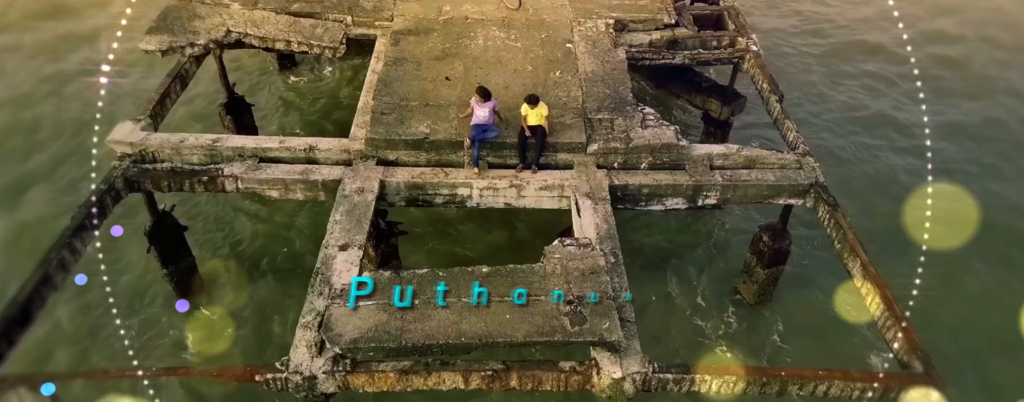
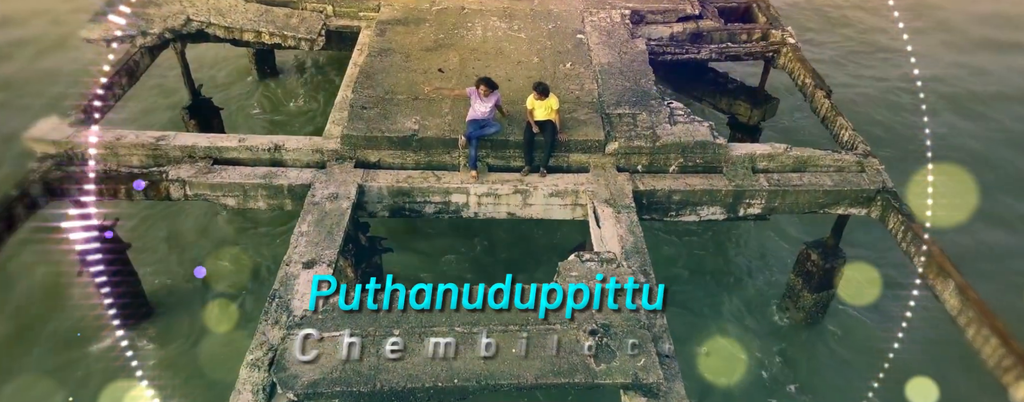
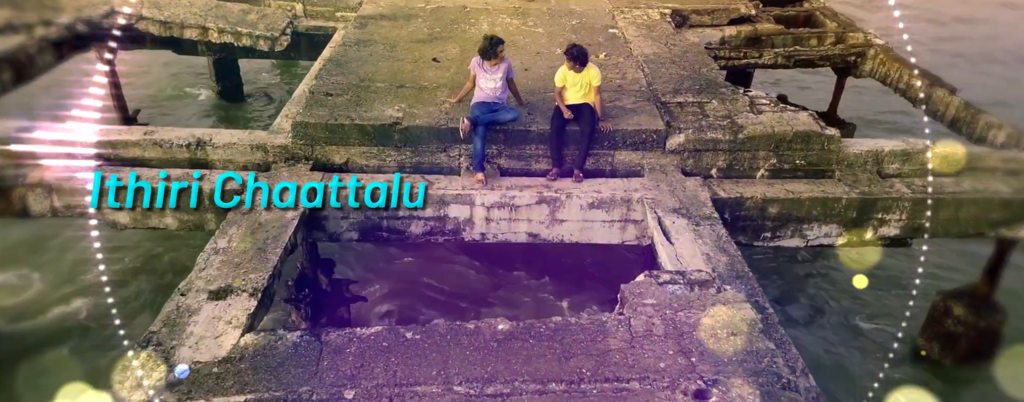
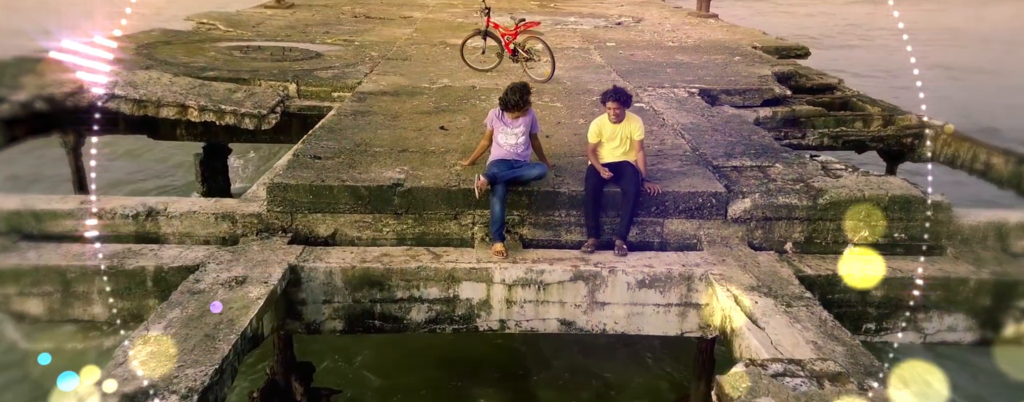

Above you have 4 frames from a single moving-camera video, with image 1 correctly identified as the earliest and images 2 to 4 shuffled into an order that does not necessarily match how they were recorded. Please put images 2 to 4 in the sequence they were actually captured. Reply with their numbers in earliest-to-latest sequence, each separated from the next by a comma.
2, 3, 4
